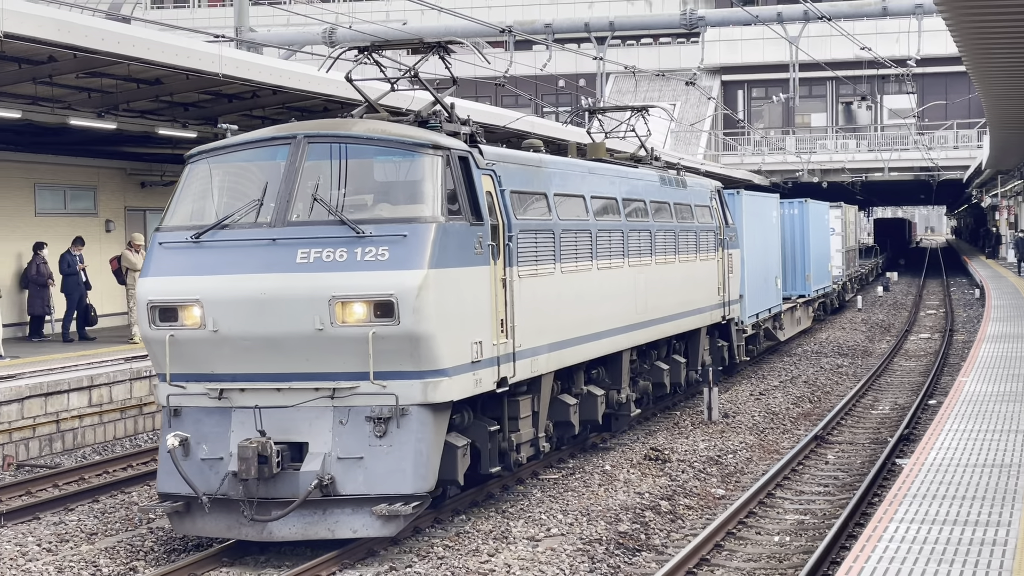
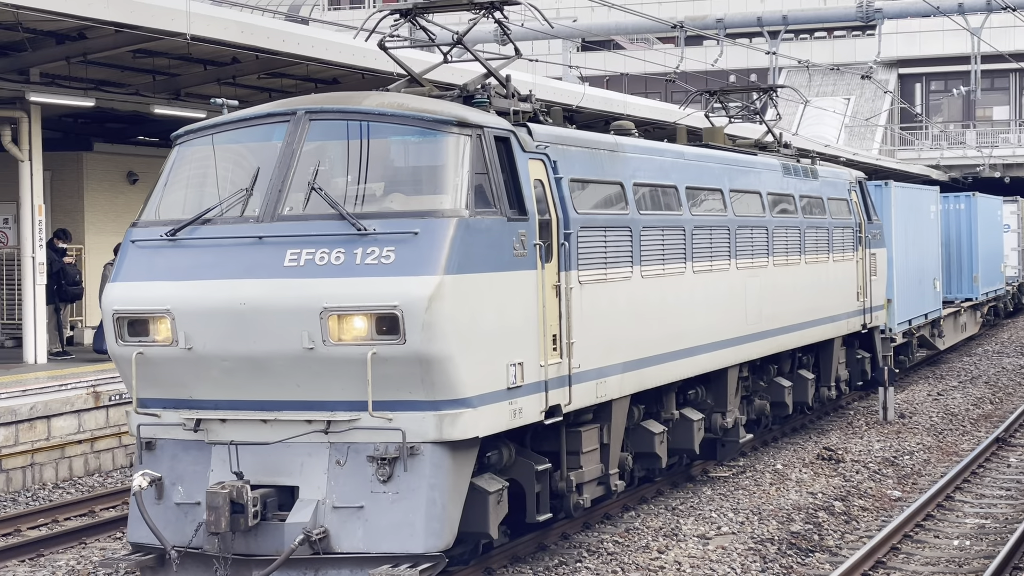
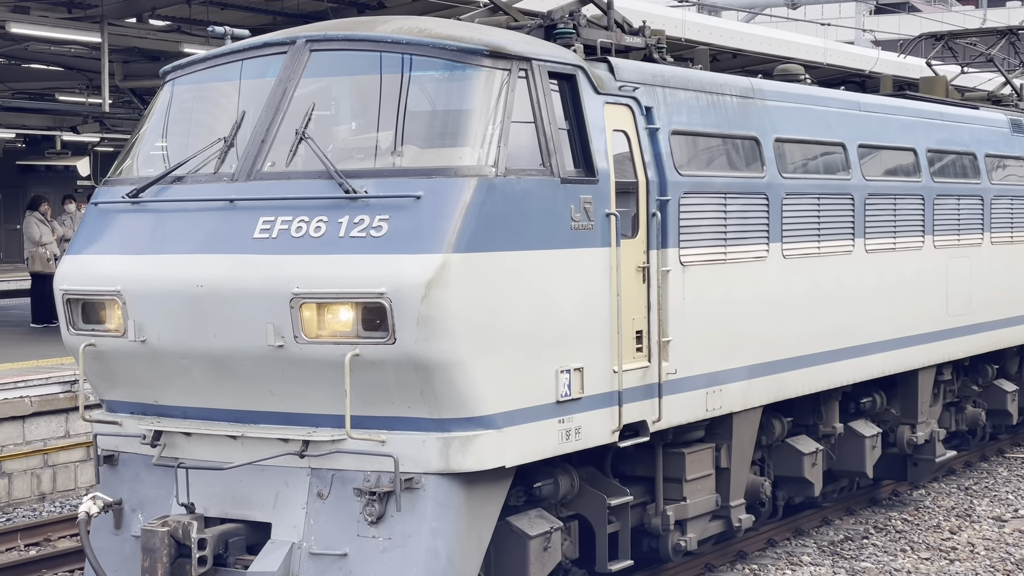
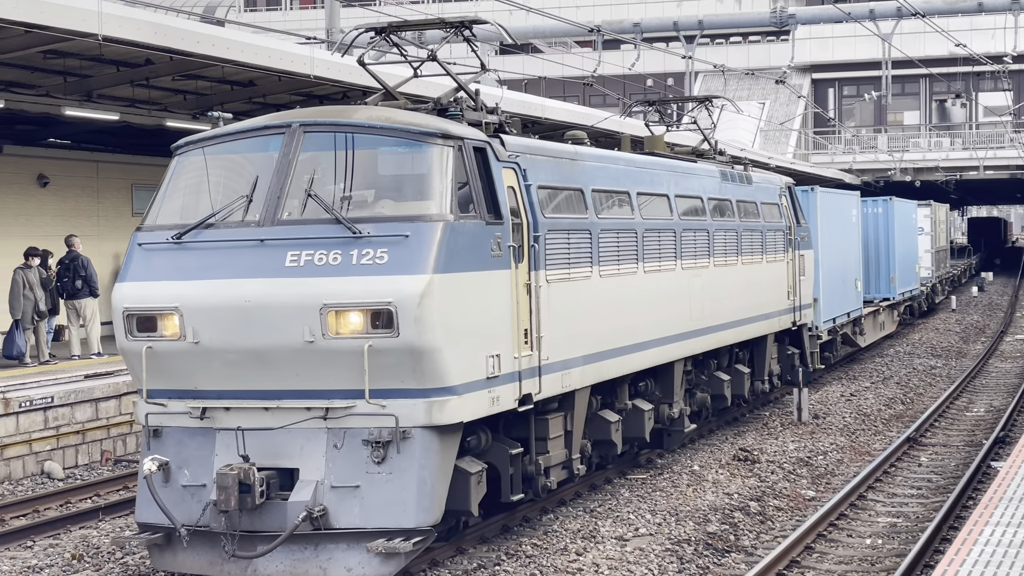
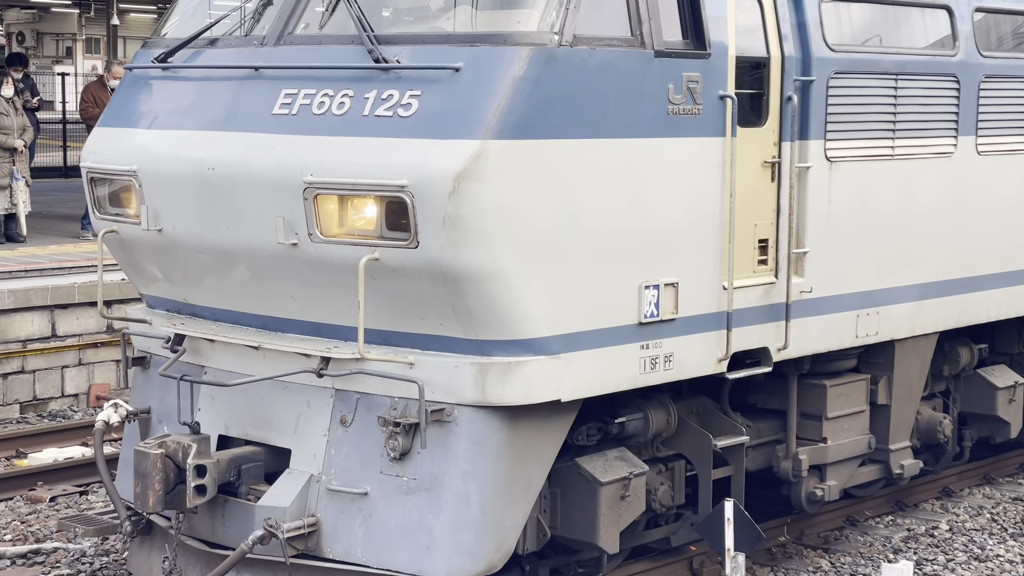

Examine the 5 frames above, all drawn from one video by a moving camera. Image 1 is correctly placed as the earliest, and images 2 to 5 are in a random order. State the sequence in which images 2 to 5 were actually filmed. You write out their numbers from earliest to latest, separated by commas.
4, 2, 3, 5
